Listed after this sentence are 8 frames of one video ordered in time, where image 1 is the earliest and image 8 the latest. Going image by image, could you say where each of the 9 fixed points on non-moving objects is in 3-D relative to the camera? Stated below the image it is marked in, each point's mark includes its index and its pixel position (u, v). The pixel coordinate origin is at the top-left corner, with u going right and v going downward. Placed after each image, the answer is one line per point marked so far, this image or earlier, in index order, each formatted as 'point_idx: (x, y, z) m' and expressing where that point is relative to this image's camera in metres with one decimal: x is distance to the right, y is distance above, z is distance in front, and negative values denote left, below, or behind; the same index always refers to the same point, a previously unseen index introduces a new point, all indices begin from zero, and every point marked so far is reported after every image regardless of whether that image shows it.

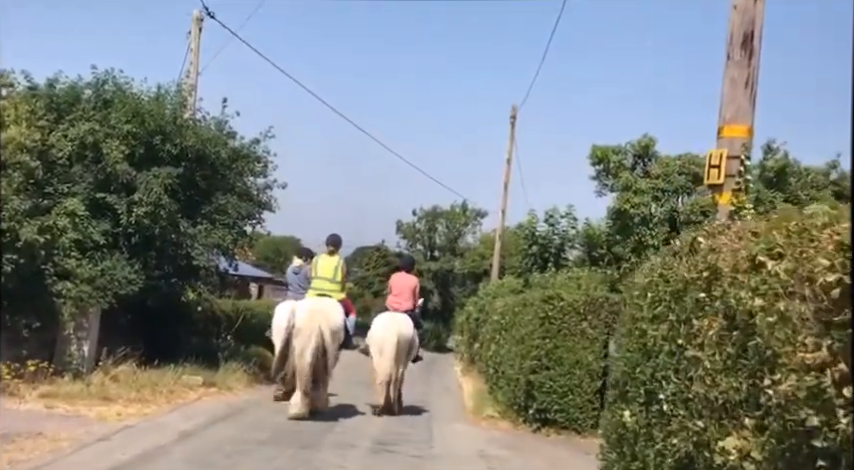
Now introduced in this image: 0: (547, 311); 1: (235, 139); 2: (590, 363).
0: (+1.6, -1.0, +12.5) m
1: (-3.2, +1.6, +15.9) m
2: (+2.1, -1.7, +12.4) m
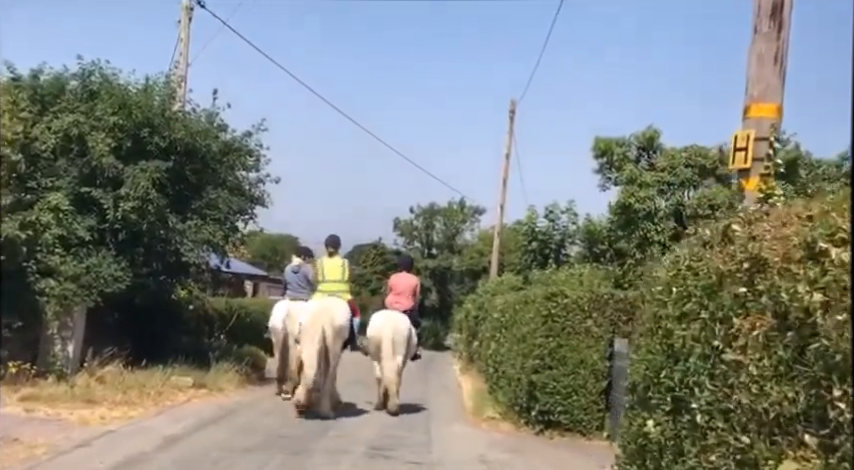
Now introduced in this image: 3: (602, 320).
0: (+1.5, -0.9, +12.0) m
1: (-3.2, +1.6, +15.3) m
2: (+2.1, -1.6, +11.9) m
3: (+2.2, -1.1, +12.0) m
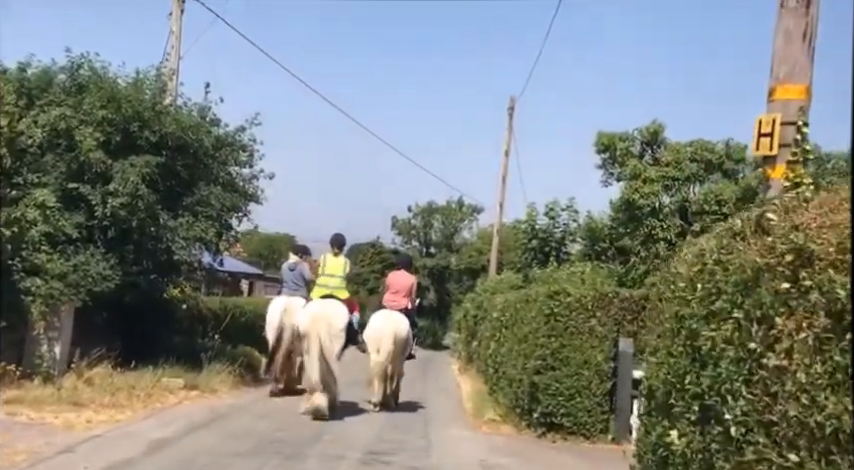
0: (+1.5, -0.9, +11.7) m
1: (-3.2, +1.7, +14.9) m
2: (+2.1, -1.5, +11.5) m
3: (+2.2, -1.0, +11.6) m
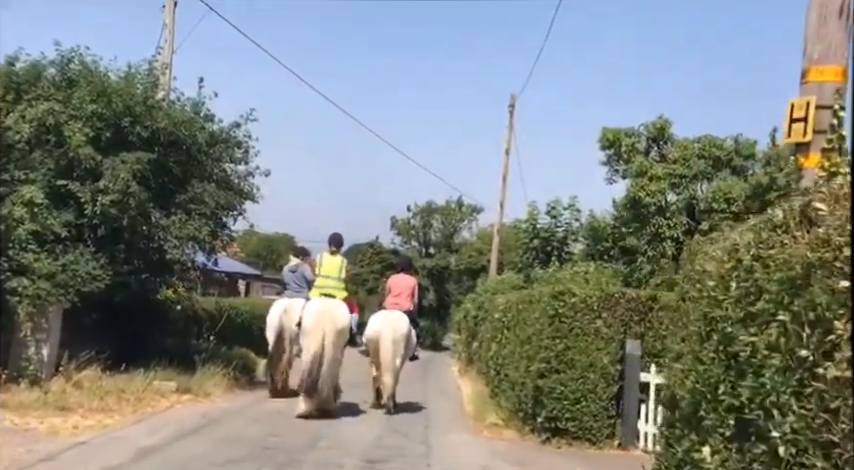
0: (+1.5, -0.9, +11.3) m
1: (-3.2, +1.7, +14.6) m
2: (+2.1, -1.5, +11.1) m
3: (+2.2, -1.0, +11.2) m
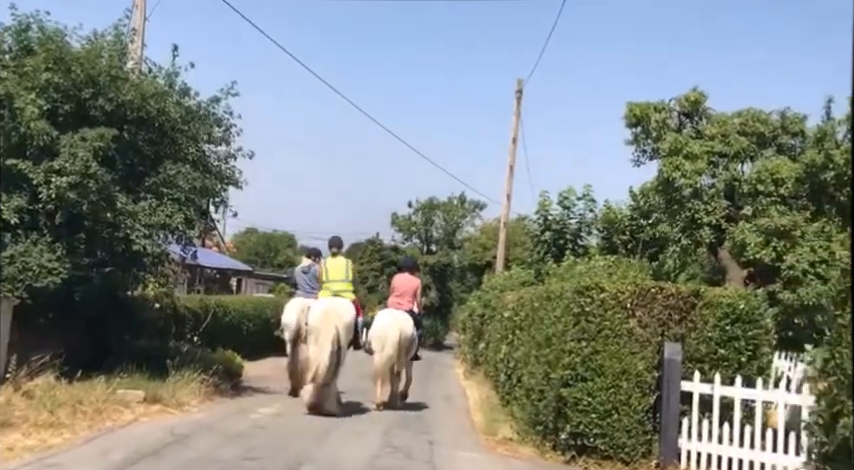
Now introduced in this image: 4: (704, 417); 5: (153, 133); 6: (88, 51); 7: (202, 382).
0: (+1.6, -0.7, +9.6) m
1: (-3.2, +1.9, +12.9) m
2: (+2.1, -1.4, +9.5) m
3: (+2.2, -0.8, +9.6) m
4: (+2.8, -1.8, +9.6) m
5: (-3.5, +1.3, +12.4) m
6: (-4.2, +2.3, +11.7) m
7: (-2.9, -1.9, +12.4) m
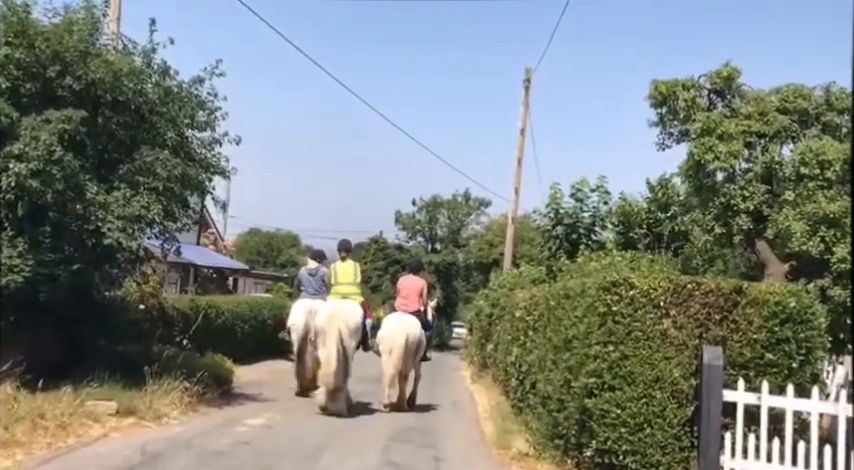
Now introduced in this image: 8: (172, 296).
0: (+1.6, -0.6, +8.4) m
1: (-3.2, +1.9, +11.8) m
2: (+2.2, -1.3, +8.3) m
3: (+2.2, -0.7, +8.4) m
4: (+2.8, -1.7, +8.4) m
5: (-3.5, +1.4, +11.2) m
6: (-4.1, +2.3, +10.6) m
7: (-2.8, -1.8, +11.2) m
8: (-4.5, -1.1, +16.9) m
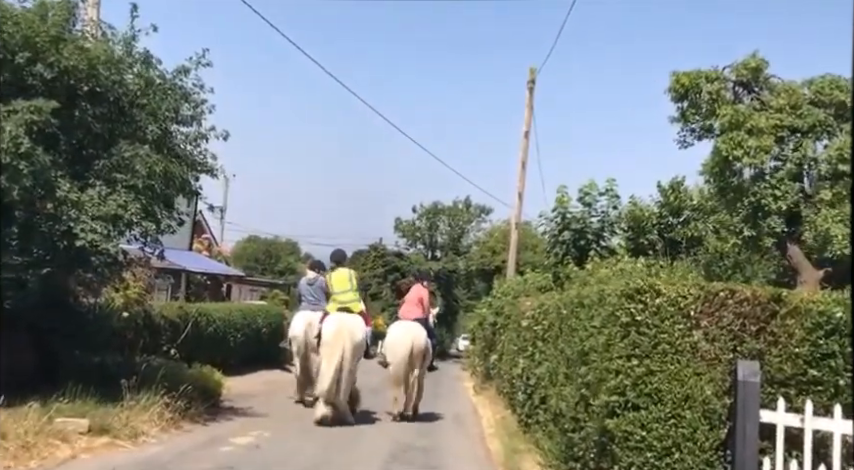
0: (+1.6, -0.6, +7.6) m
1: (-3.1, +1.9, +10.9) m
2: (+2.2, -1.3, +7.4) m
3: (+2.3, -0.8, +7.5) m
4: (+2.8, -1.7, +7.5) m
5: (-3.5, +1.4, +10.3) m
6: (-4.1, +2.3, +9.7) m
7: (-2.8, -1.9, +10.4) m
8: (-4.5, -1.1, +16.0) m
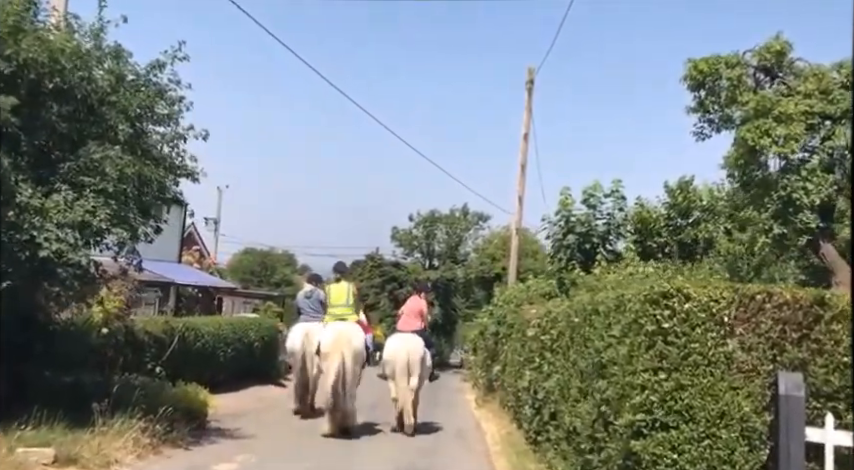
0: (+1.6, -0.6, +6.7) m
1: (-3.2, +1.8, +10.1) m
2: (+2.2, -1.2, +6.6) m
3: (+2.3, -0.7, +6.7) m
4: (+2.9, -1.7, +6.6) m
5: (-3.5, +1.3, +9.5) m
6: (-4.1, +2.2, +8.9) m
7: (-2.8, -1.9, +9.5) m
8: (-4.5, -1.3, +15.1) m
